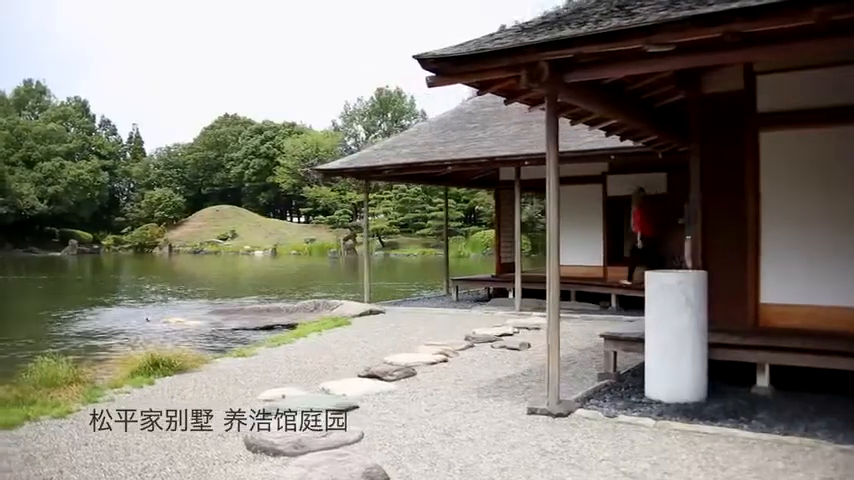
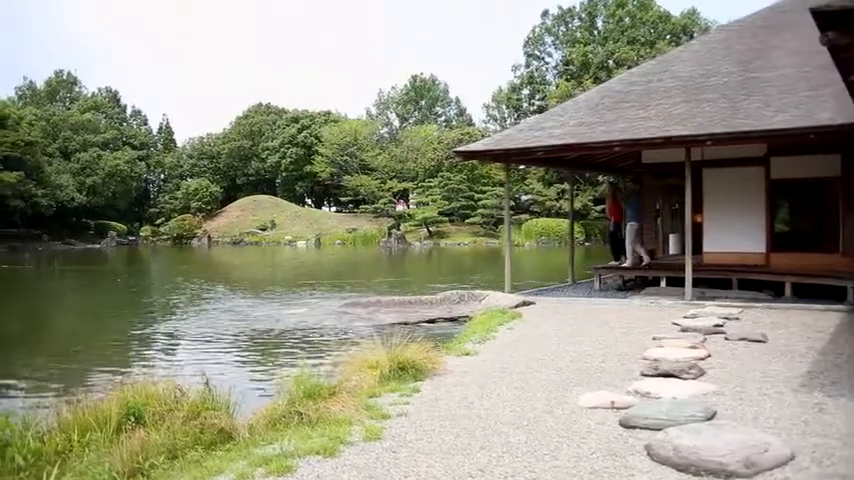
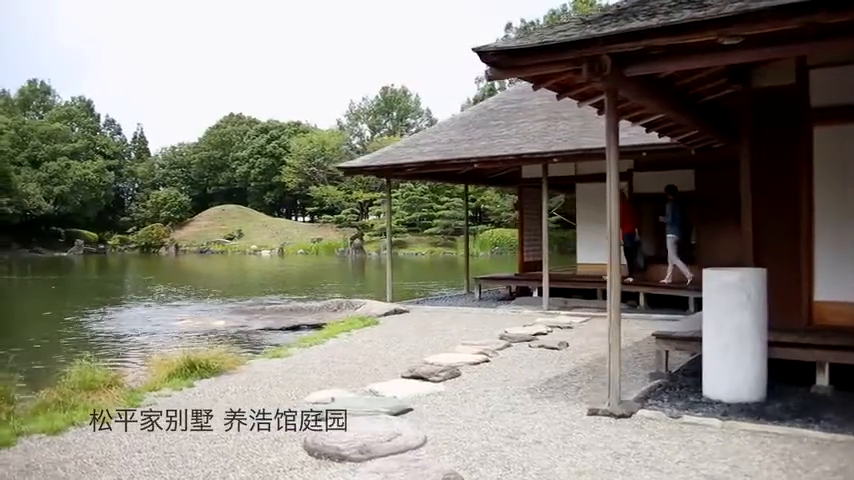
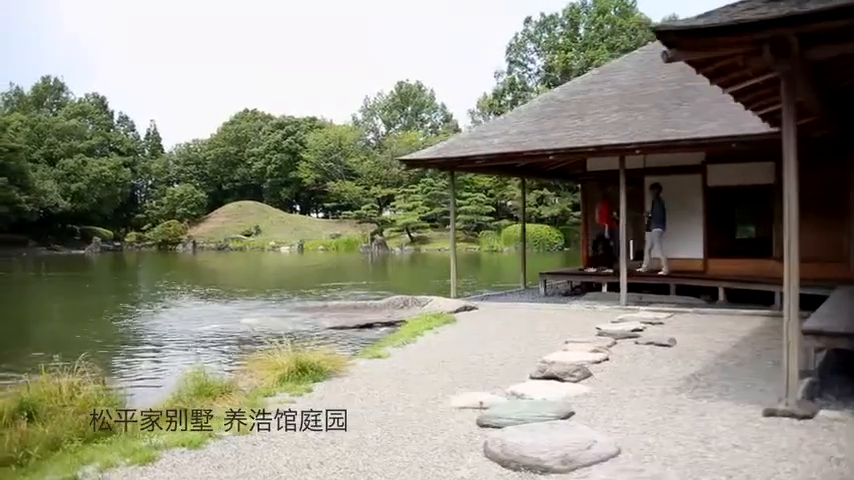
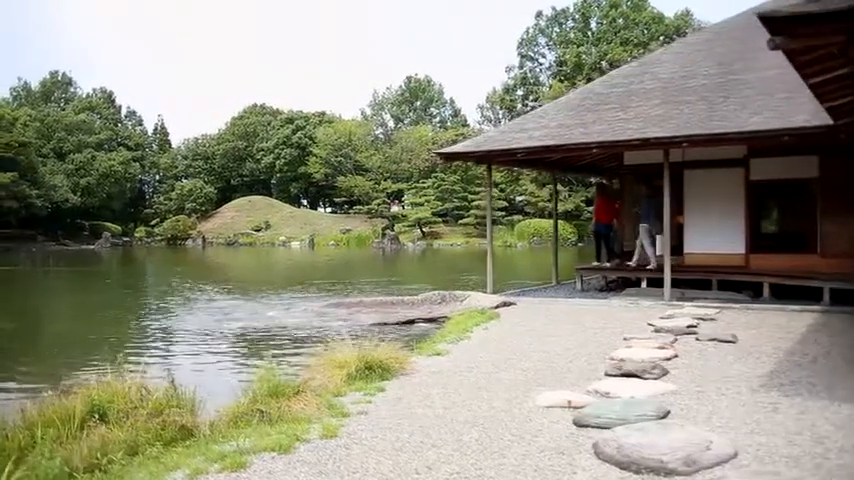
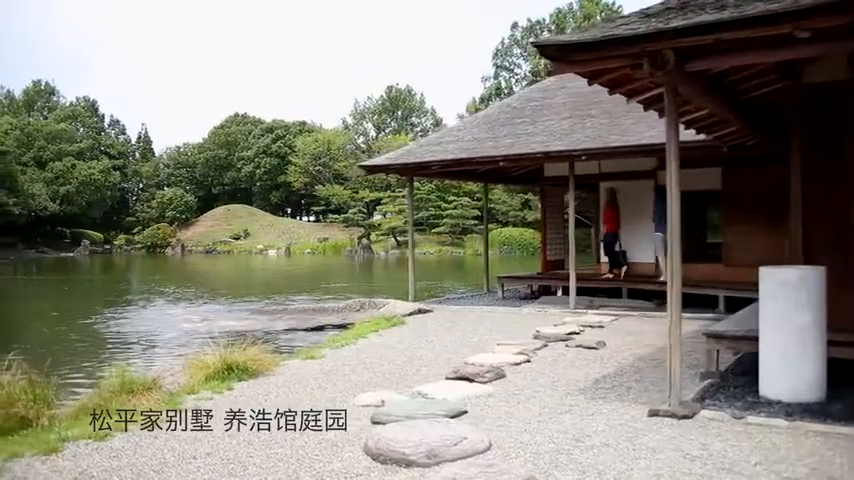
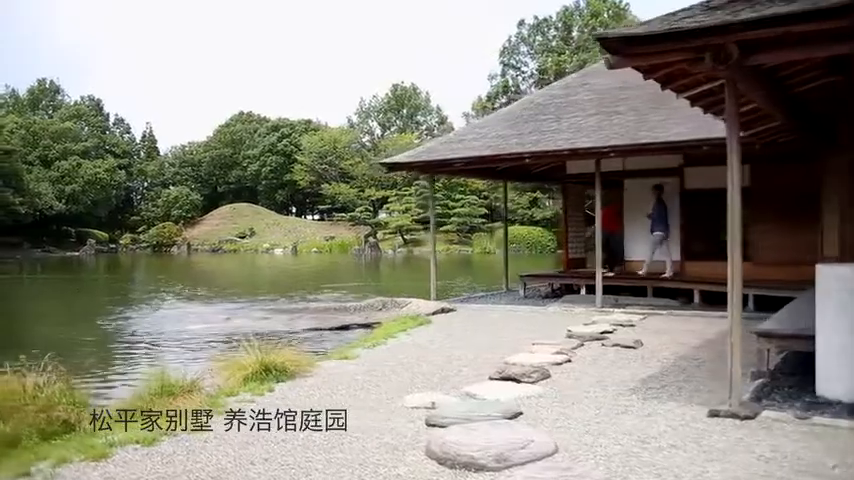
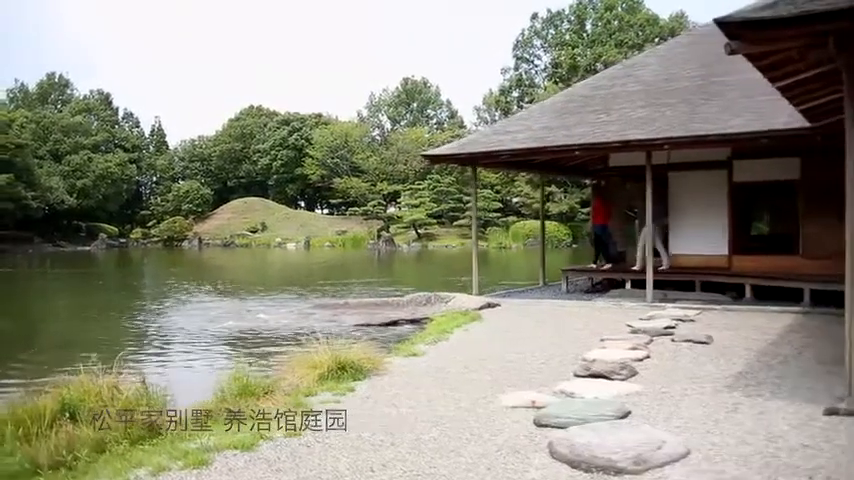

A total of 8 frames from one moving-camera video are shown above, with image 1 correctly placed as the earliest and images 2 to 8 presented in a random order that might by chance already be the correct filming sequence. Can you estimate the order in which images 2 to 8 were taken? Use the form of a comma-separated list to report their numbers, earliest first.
3, 6, 7, 4, 8, 5, 2
